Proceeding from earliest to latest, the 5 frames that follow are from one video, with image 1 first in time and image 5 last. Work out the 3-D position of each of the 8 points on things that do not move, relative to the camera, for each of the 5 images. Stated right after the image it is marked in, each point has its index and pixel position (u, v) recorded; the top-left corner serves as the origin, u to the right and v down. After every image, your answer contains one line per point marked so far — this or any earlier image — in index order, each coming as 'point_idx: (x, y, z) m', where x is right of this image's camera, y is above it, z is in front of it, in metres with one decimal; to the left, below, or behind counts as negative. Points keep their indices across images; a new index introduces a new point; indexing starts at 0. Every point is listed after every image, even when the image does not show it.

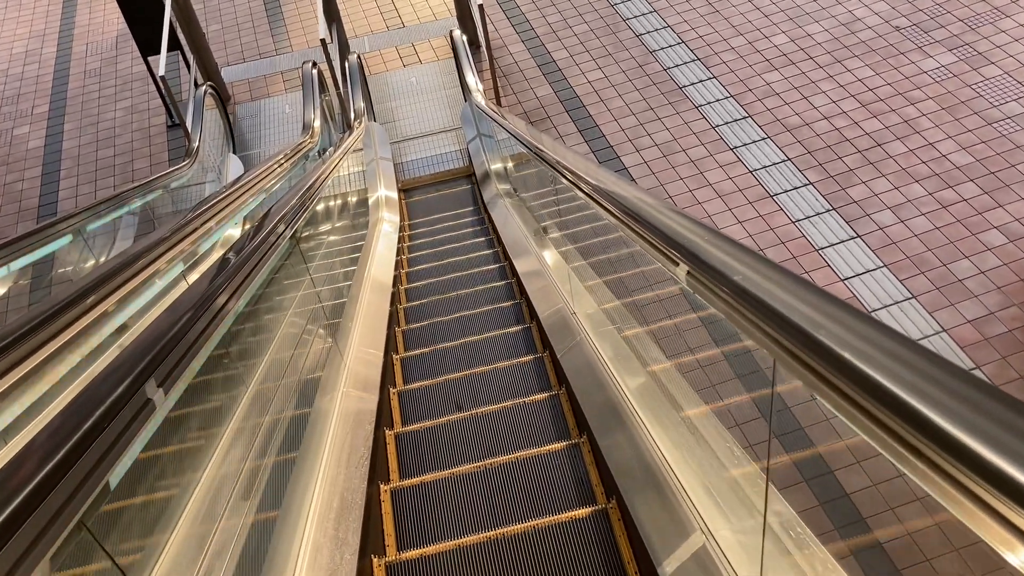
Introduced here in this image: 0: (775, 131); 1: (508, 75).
0: (+1.8, +1.1, +5.3) m
1: (0.0, +1.8, +6.4) m
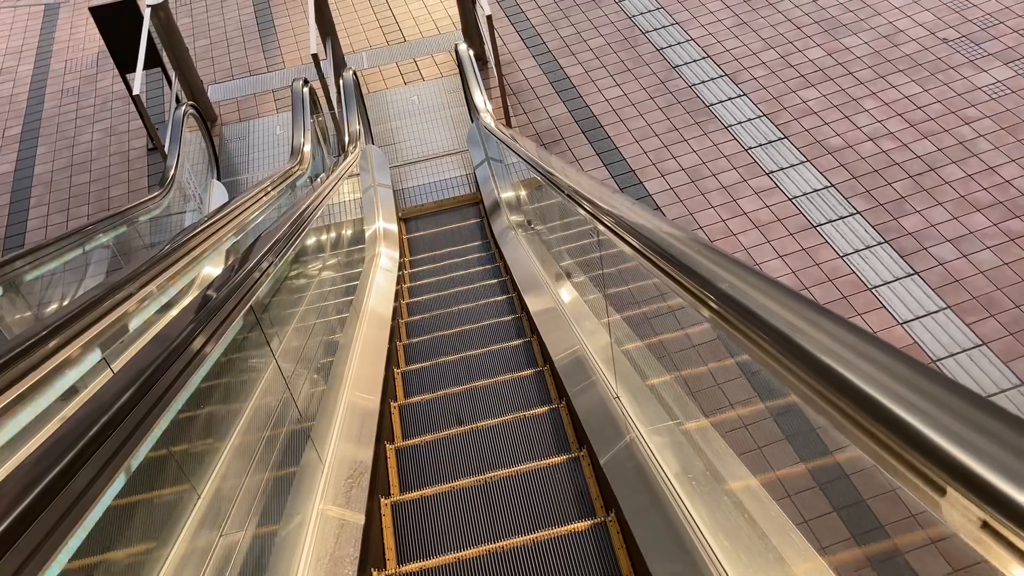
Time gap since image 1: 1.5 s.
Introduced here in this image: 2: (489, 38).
0: (+1.9, +0.8, +4.8) m
1: (0.0, +1.5, +5.9) m
2: (-0.2, +1.9, +6.0) m
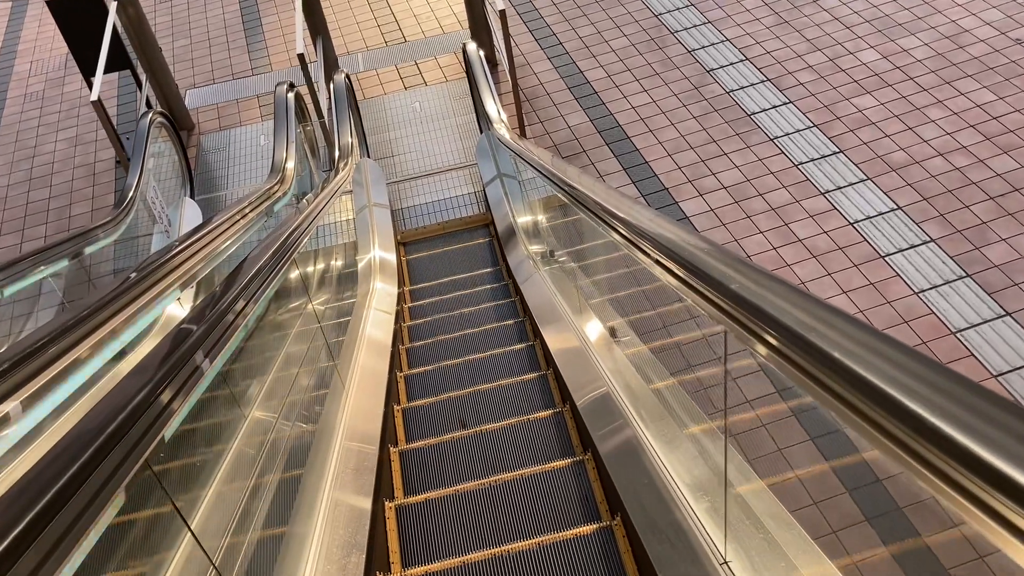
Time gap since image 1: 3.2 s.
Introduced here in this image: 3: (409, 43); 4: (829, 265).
0: (+2.0, +0.6, +4.2) m
1: (+0.1, +1.3, +5.3) m
2: (-0.1, +1.7, +5.4) m
3: (-0.9, +2.2, +7.0) m
4: (+1.5, +0.1, +3.8) m
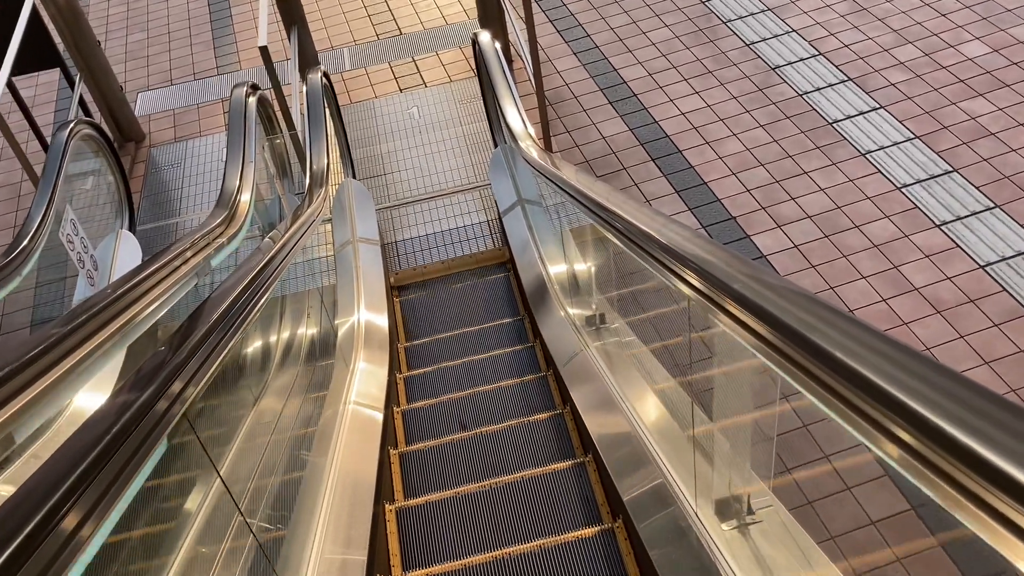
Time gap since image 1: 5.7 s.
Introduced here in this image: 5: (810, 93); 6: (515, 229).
0: (+2.1, +0.4, +3.3) m
1: (+0.2, +1.0, +4.4) m
2: (0.0, +1.5, +4.5) m
3: (-0.8, +2.0, +6.0) m
4: (+1.7, -0.1, +2.9) m
5: (+1.5, +1.0, +4.0) m
6: (0.0, +0.4, +3.9) m
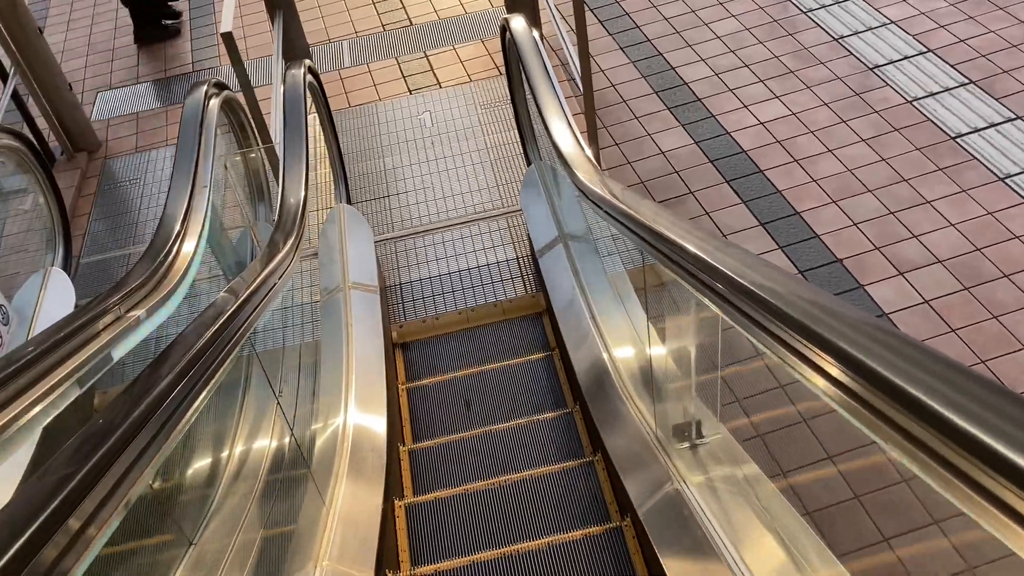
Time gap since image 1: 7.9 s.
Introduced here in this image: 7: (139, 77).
0: (+2.2, +0.2, +2.5) m
1: (+0.4, +0.8, +3.6) m
2: (+0.2, +1.3, +3.7) m
3: (-0.6, +1.8, +5.3) m
4: (+1.8, -0.4, +2.1) m
5: (+1.7, +0.8, +3.2) m
6: (+0.1, +0.2, +3.2) m
7: (-2.1, +1.3, +4.6) m
